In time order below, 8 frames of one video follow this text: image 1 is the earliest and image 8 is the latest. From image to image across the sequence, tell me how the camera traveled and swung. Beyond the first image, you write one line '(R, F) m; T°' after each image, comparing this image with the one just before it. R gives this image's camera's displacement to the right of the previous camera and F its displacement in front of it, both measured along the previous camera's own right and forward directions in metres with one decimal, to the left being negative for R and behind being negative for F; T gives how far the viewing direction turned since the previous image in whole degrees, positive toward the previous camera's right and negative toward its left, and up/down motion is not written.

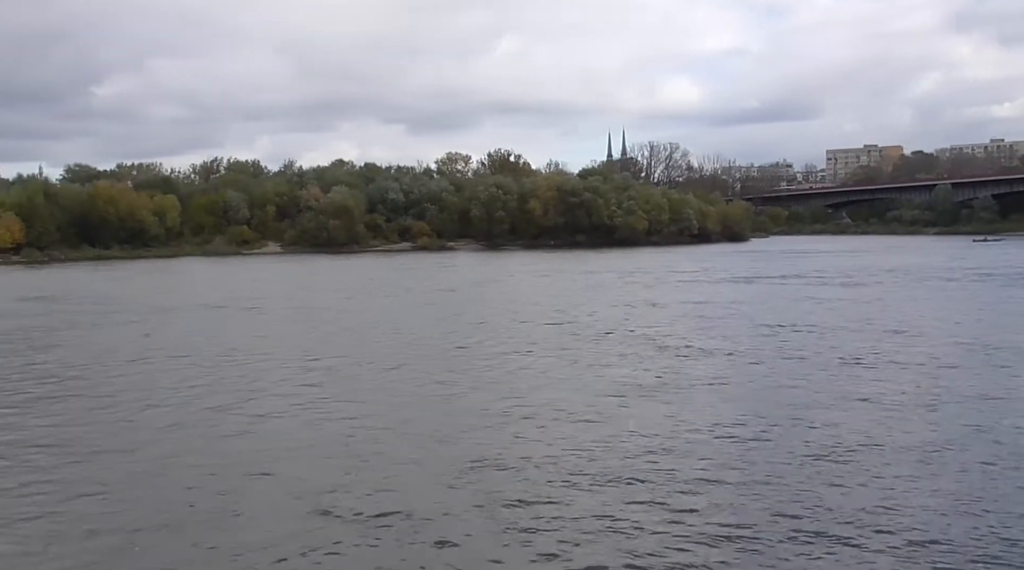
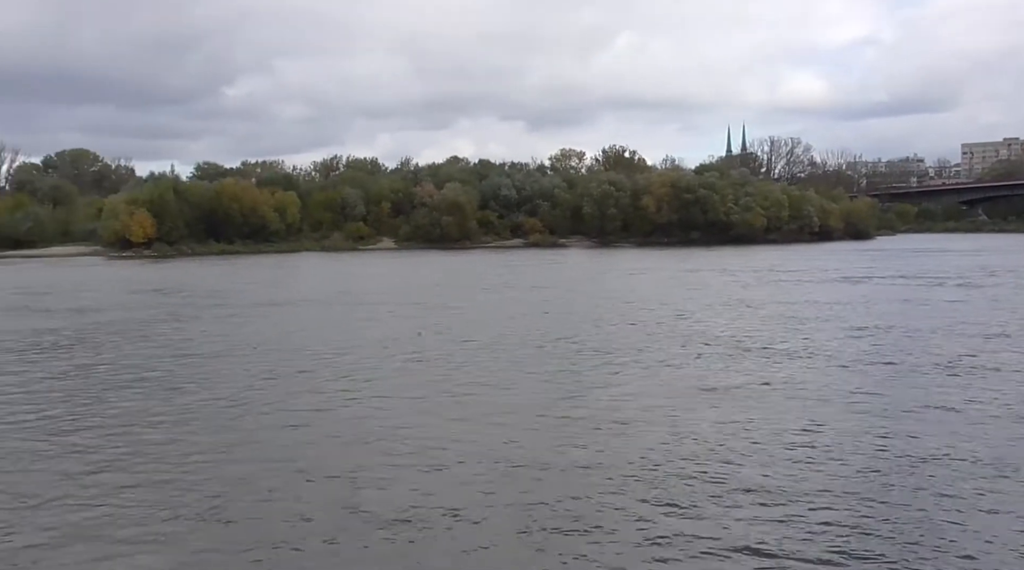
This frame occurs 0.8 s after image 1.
(+0.7, +0.4) m; -7°
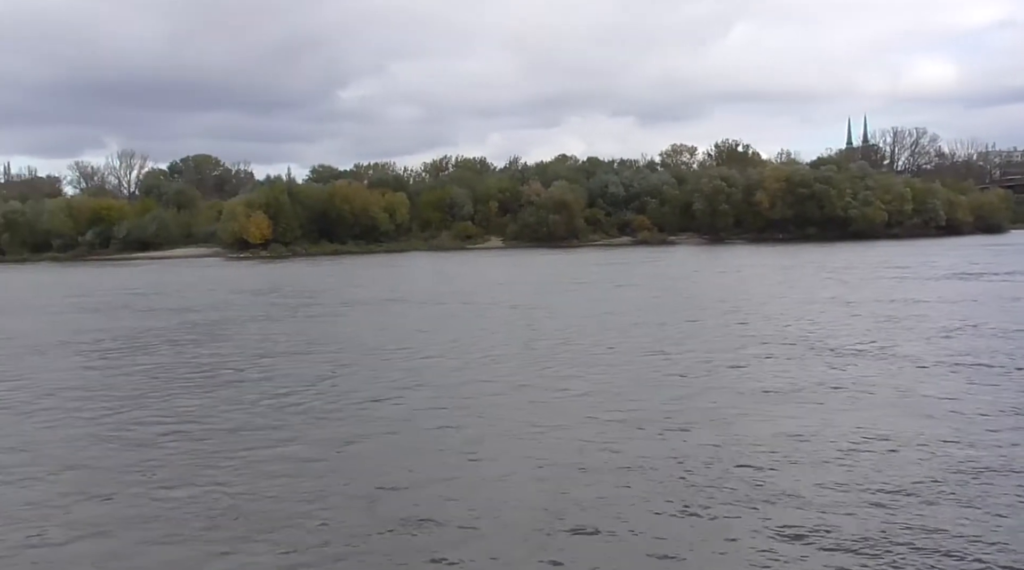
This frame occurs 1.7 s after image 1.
(+1.0, +0.7) m; -7°
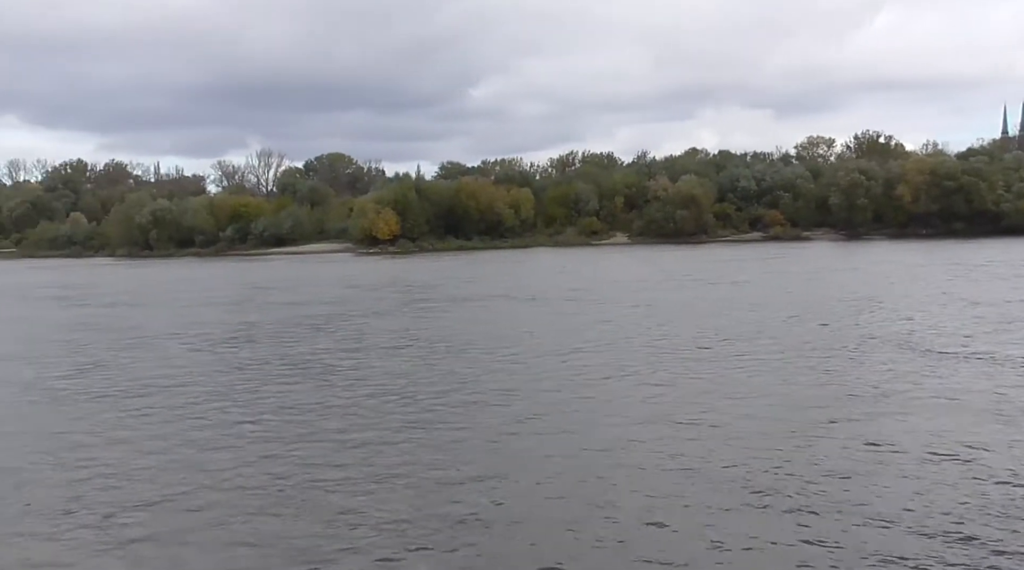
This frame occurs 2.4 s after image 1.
(+0.9, +1.2) m; -7°
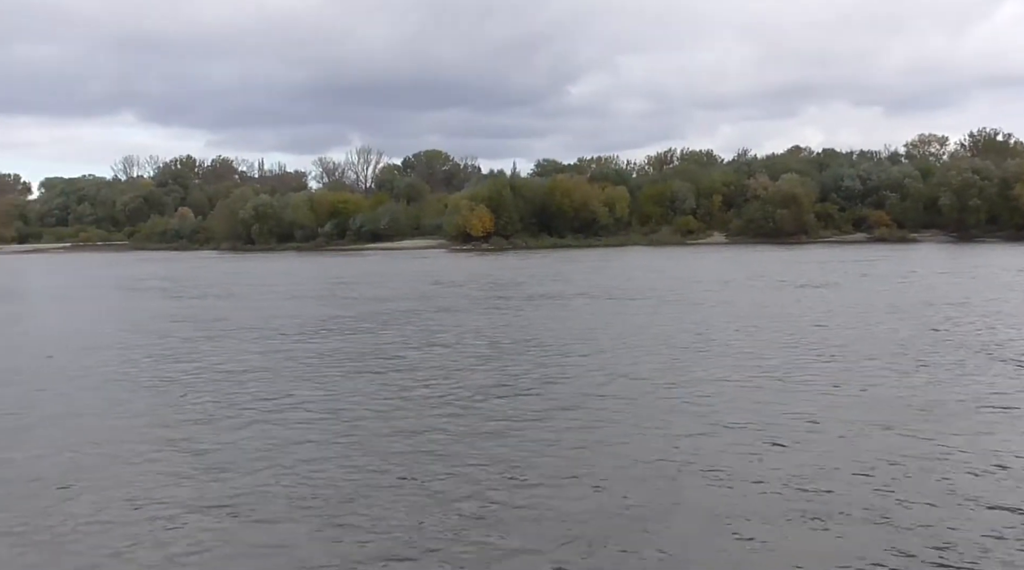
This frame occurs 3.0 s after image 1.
(+0.6, +1.0) m; -5°
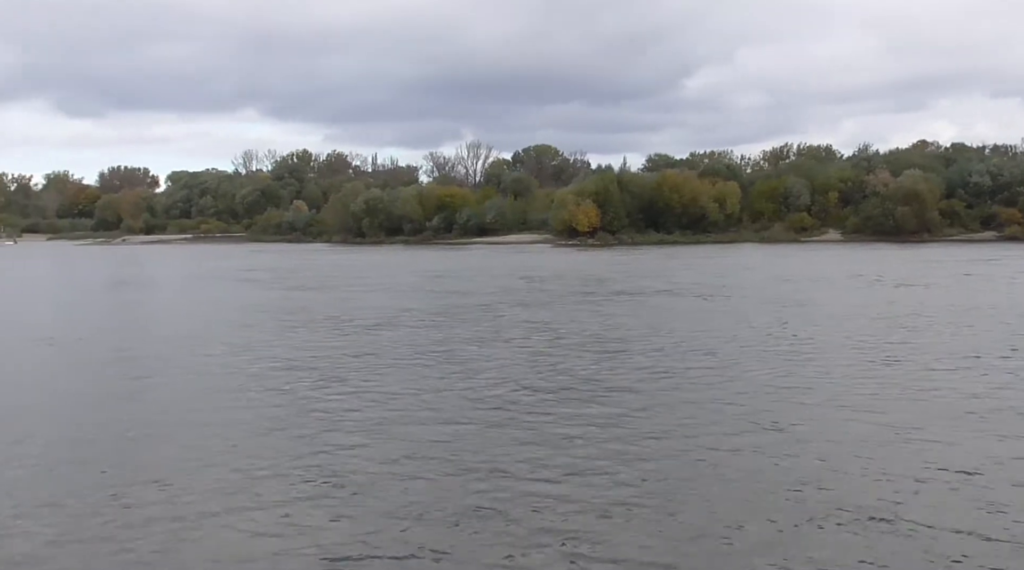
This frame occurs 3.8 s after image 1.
(+0.9, +1.6) m; -6°
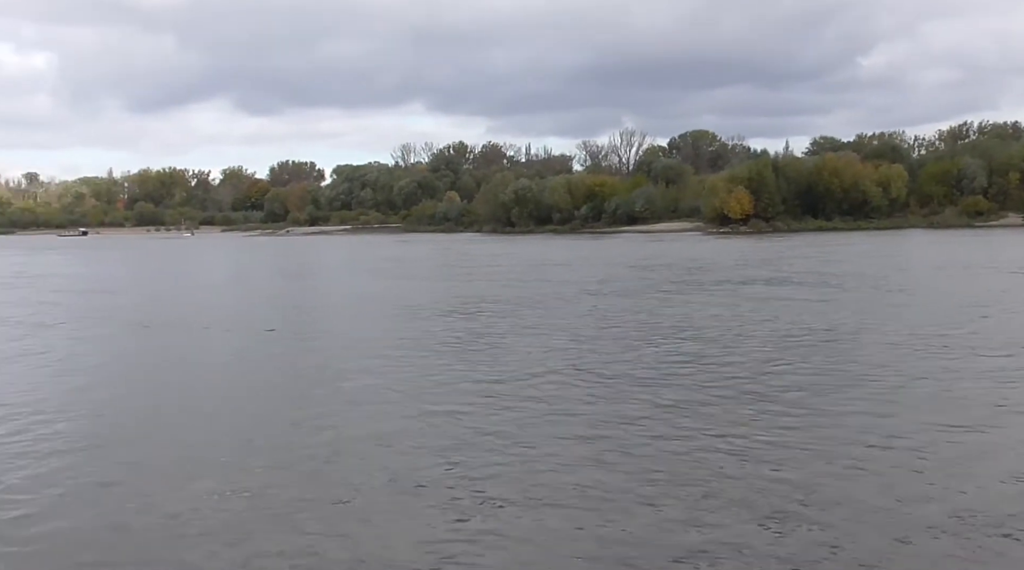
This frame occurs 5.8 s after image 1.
(+1.7, +3.0) m; -9°
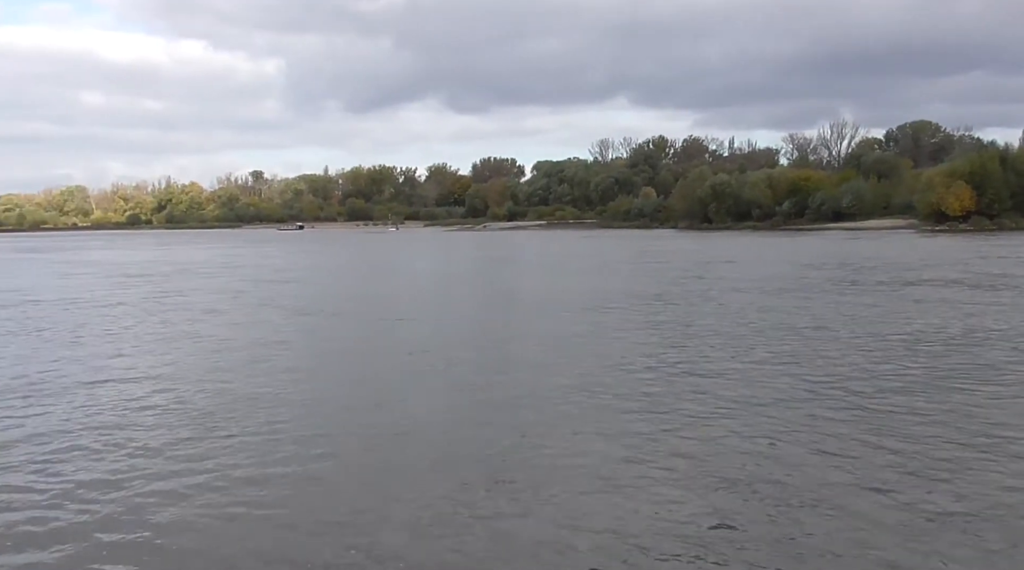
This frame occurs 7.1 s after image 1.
(+1.3, +3.3) m; -11°
